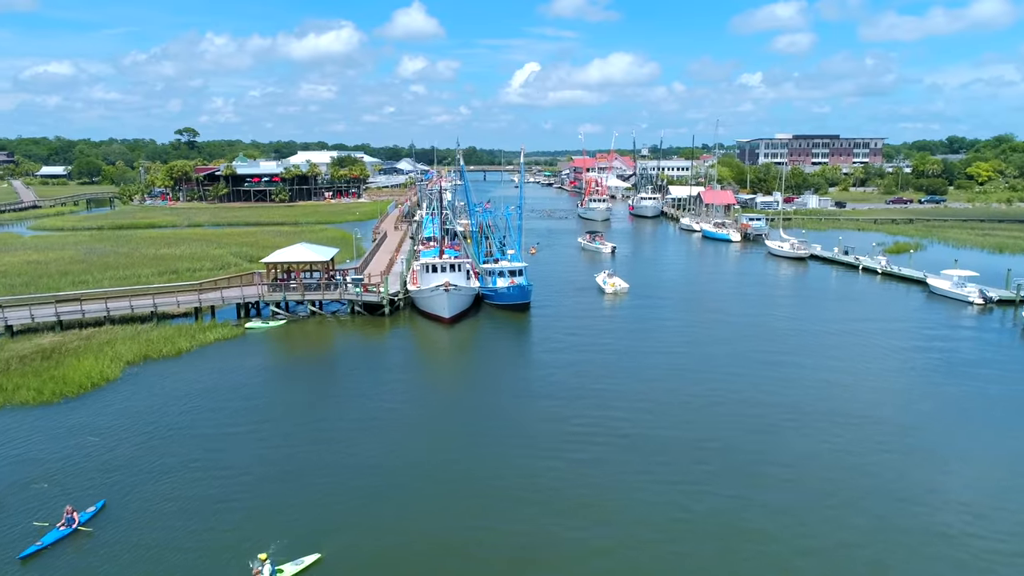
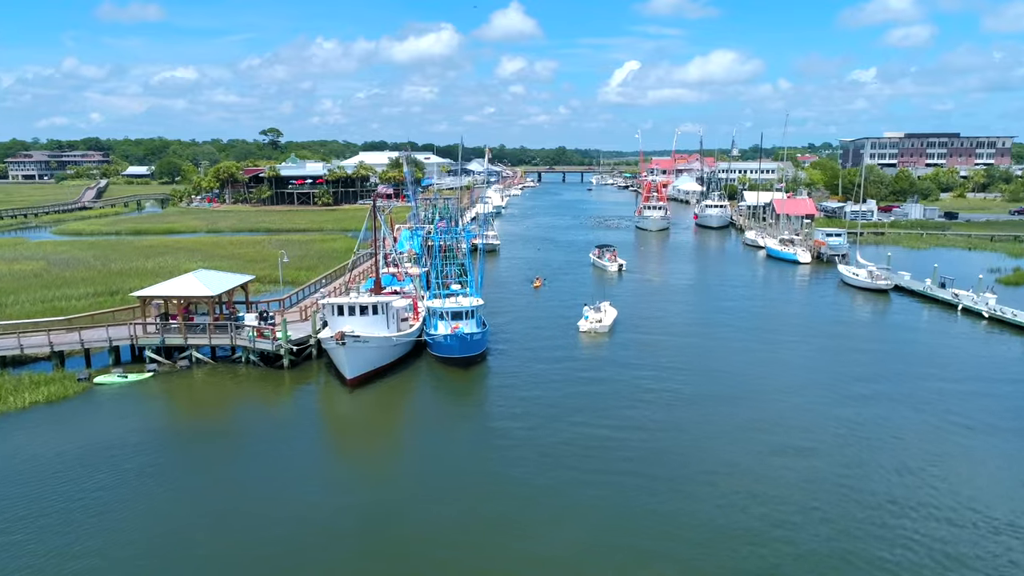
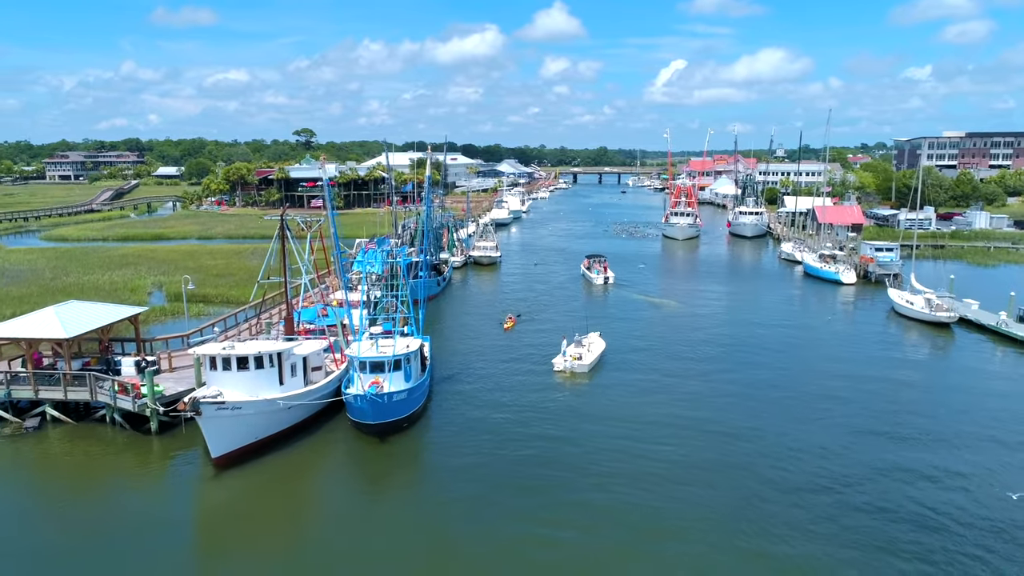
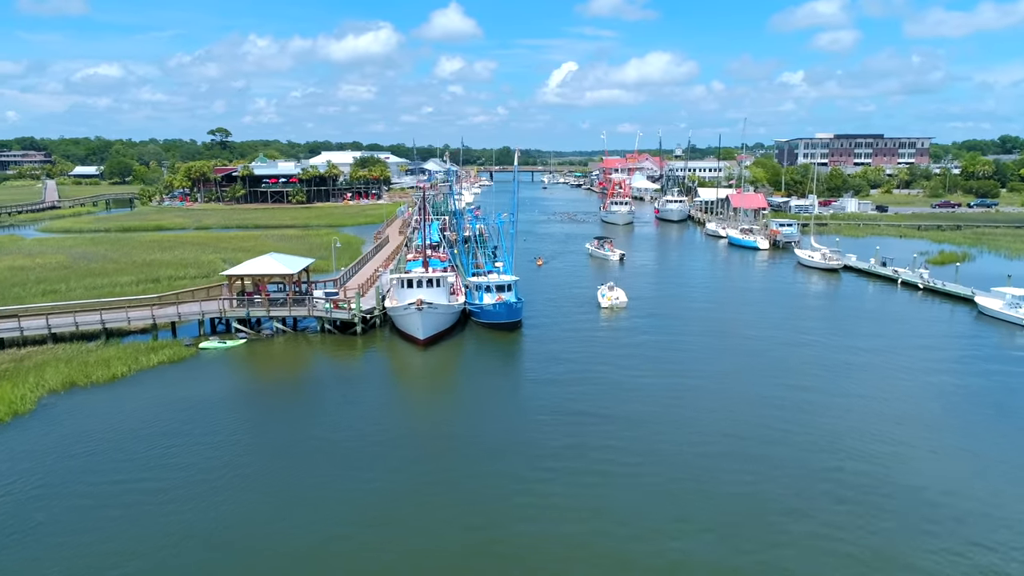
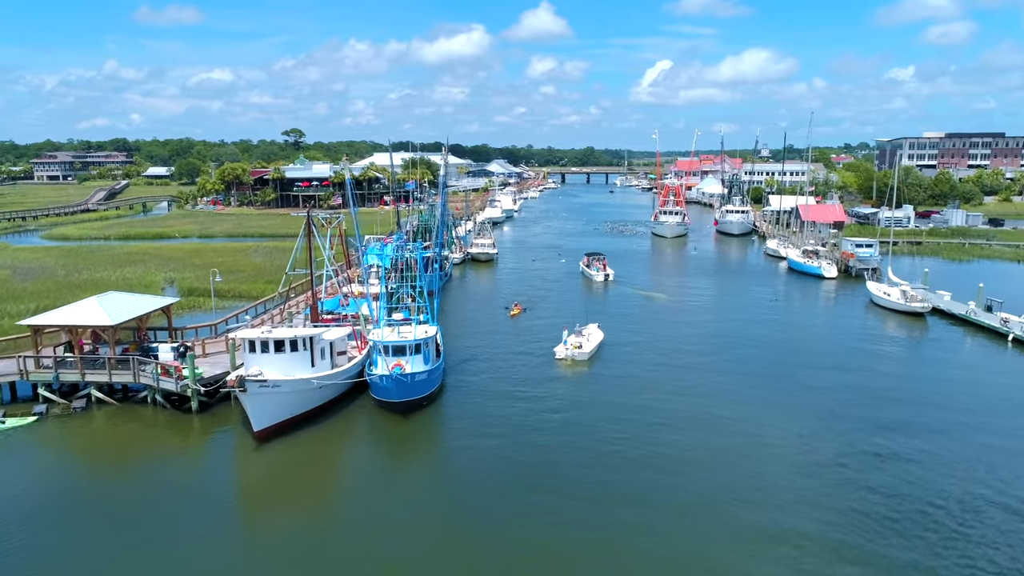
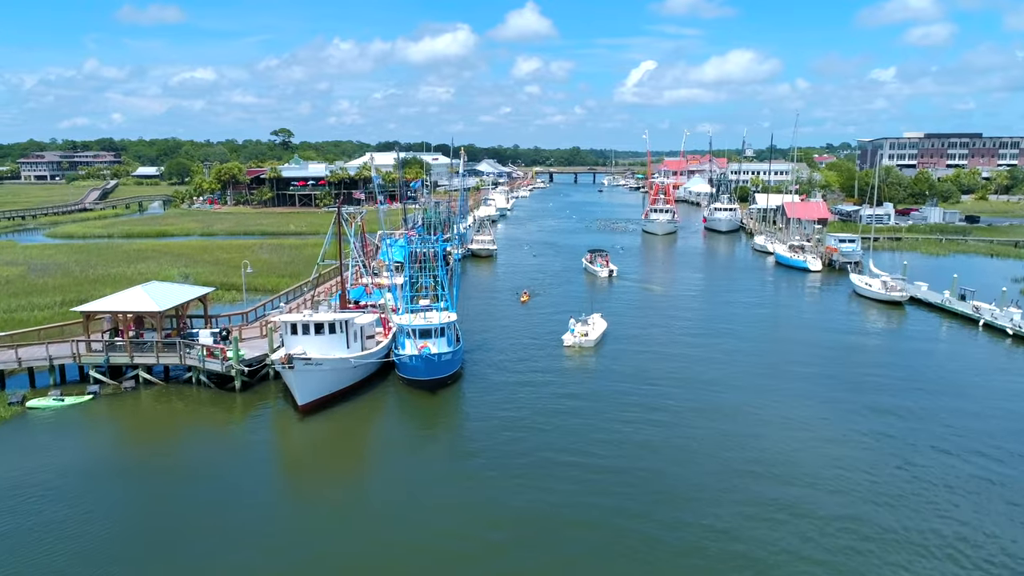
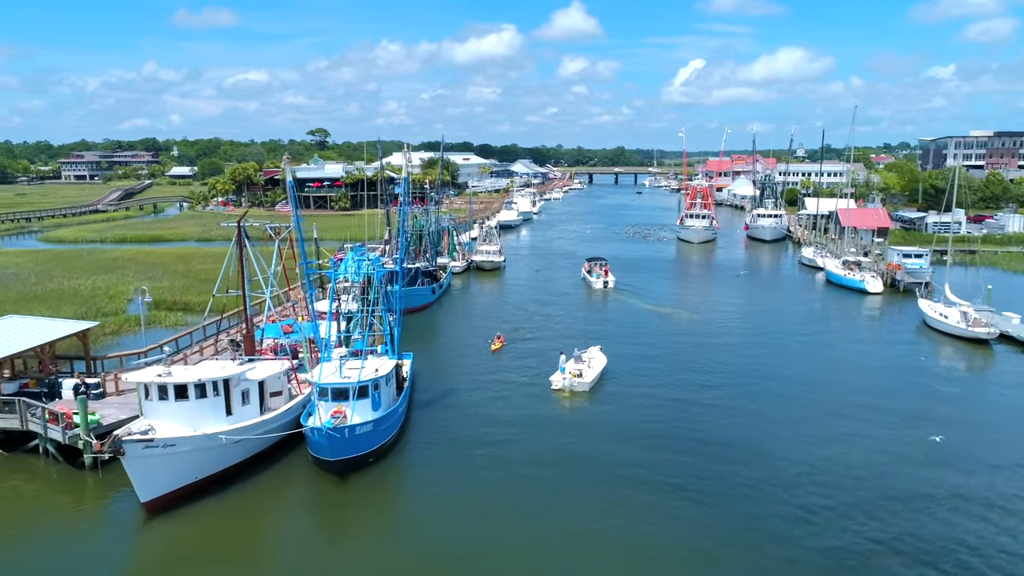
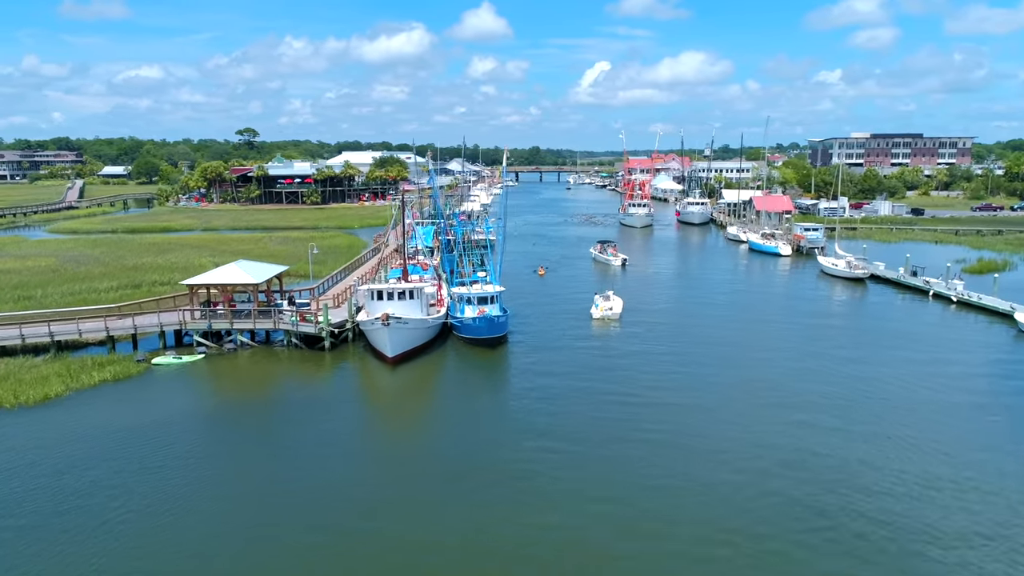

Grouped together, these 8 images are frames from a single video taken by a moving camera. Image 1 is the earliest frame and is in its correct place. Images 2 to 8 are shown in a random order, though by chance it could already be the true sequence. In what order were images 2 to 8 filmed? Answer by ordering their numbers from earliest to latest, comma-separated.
4, 8, 2, 6, 5, 3, 7
